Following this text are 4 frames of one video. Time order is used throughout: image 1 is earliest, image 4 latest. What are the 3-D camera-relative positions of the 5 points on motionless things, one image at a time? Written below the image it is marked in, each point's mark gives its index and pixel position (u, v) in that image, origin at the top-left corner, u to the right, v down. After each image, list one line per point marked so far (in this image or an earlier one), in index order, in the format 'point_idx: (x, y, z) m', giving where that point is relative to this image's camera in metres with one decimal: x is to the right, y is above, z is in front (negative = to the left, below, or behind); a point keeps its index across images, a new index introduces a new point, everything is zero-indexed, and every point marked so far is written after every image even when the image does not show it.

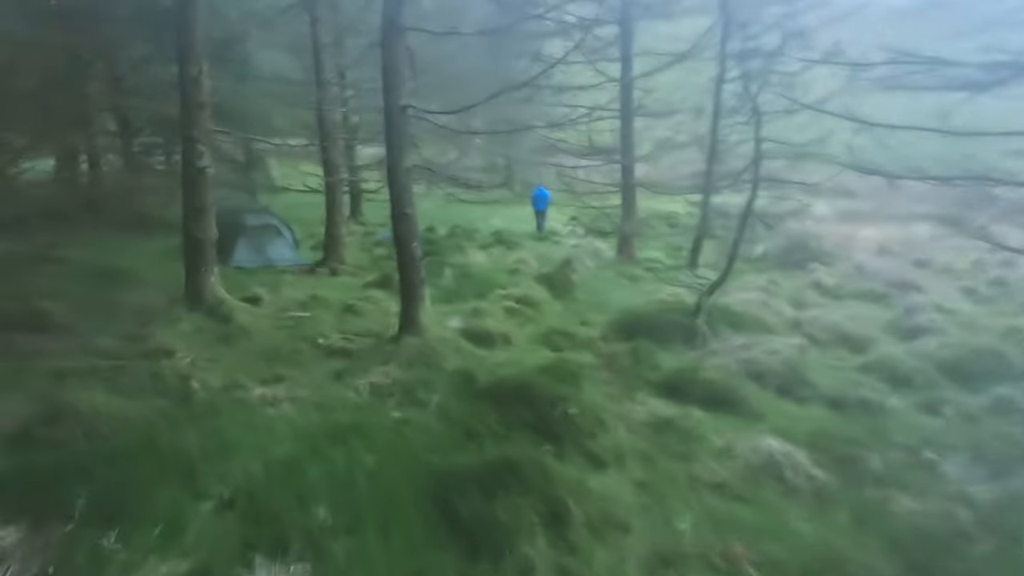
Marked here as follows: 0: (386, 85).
0: (-2.1, +3.2, +8.6) m
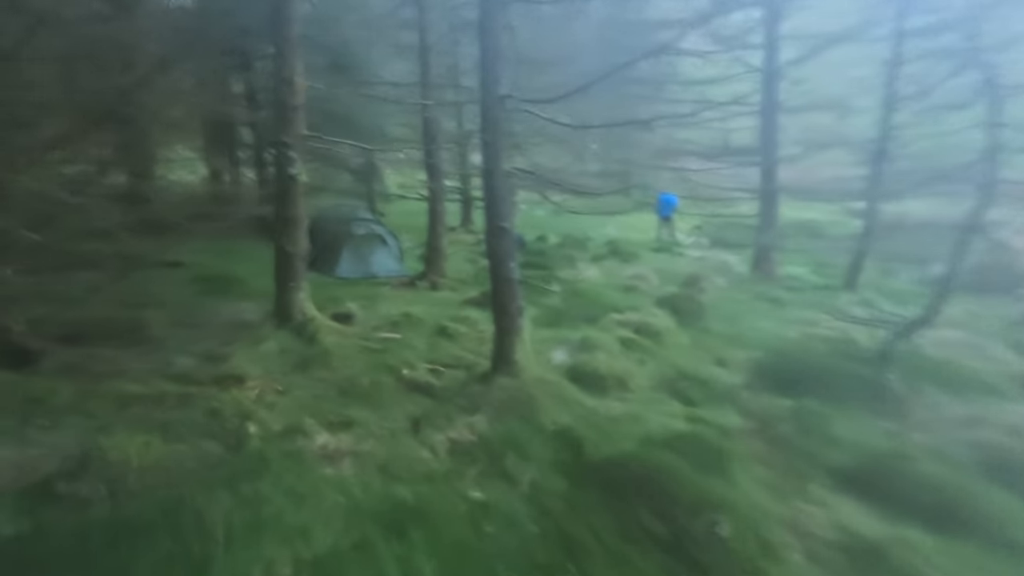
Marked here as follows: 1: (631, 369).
0: (-0.4, +2.9, +7.1) m
1: (+1.9, -1.3, +8.4) m
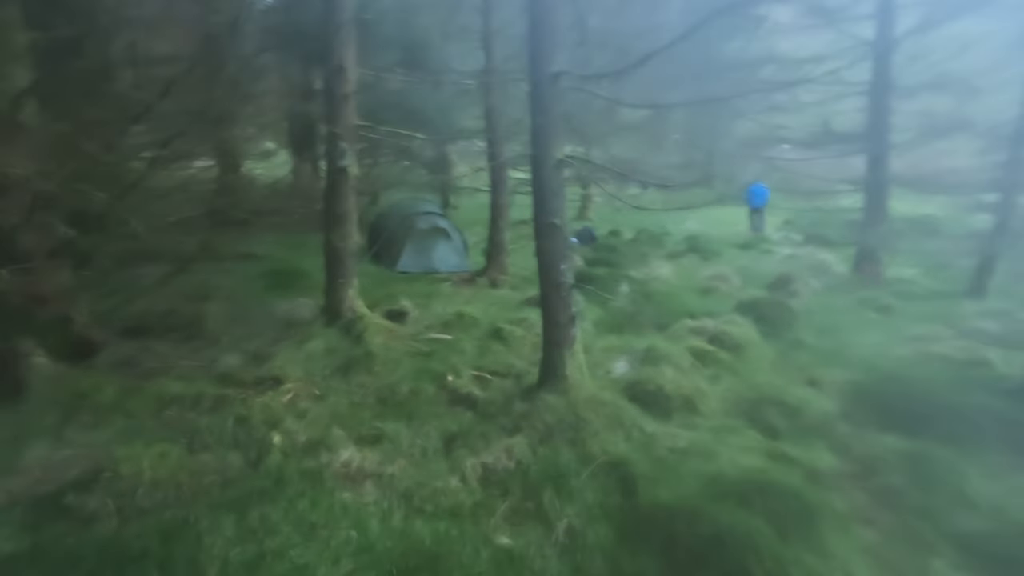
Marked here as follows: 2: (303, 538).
0: (+0.3, +2.8, +6.3) m
1: (+2.6, -1.4, +7.3) m
2: (-1.8, -2.1, +4.7) m
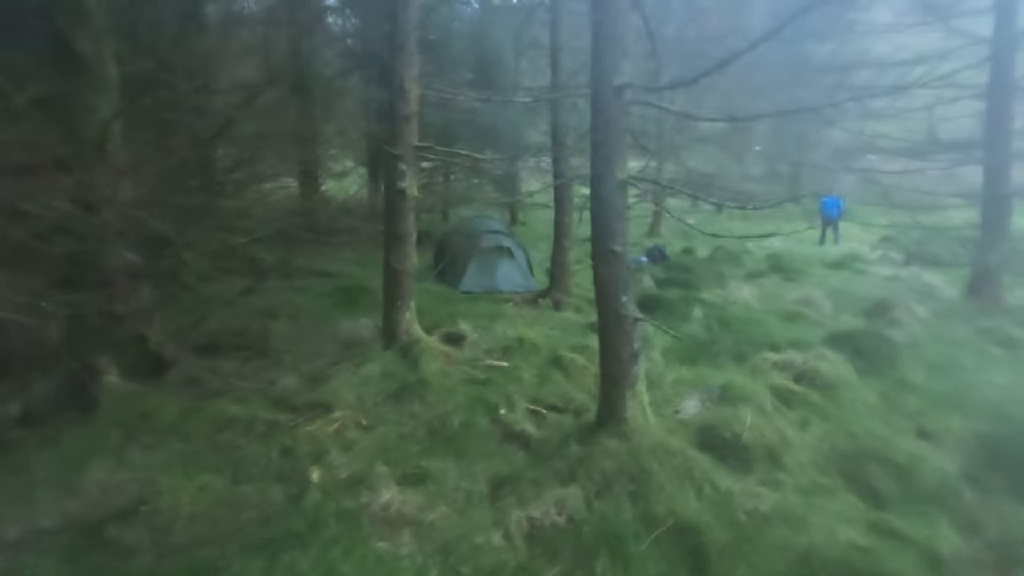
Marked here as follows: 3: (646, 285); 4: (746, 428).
0: (+0.9, +2.4, +5.8) m
1: (+3.3, -1.8, +6.4) m
2: (-1.4, -2.4, +4.4) m
3: (+4.0, +0.1, +15.7) m
4: (+2.7, -1.6, +6.3) m
